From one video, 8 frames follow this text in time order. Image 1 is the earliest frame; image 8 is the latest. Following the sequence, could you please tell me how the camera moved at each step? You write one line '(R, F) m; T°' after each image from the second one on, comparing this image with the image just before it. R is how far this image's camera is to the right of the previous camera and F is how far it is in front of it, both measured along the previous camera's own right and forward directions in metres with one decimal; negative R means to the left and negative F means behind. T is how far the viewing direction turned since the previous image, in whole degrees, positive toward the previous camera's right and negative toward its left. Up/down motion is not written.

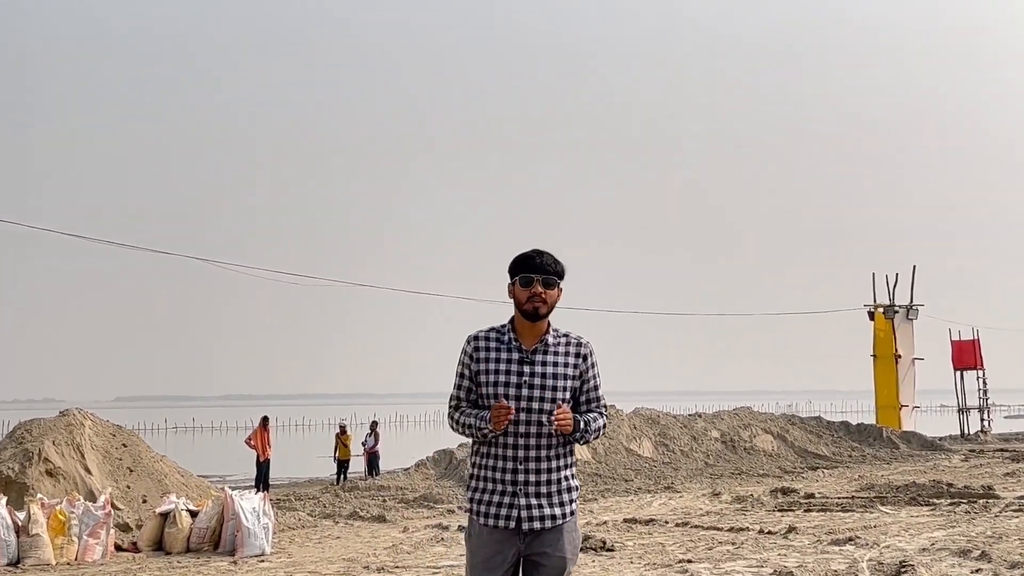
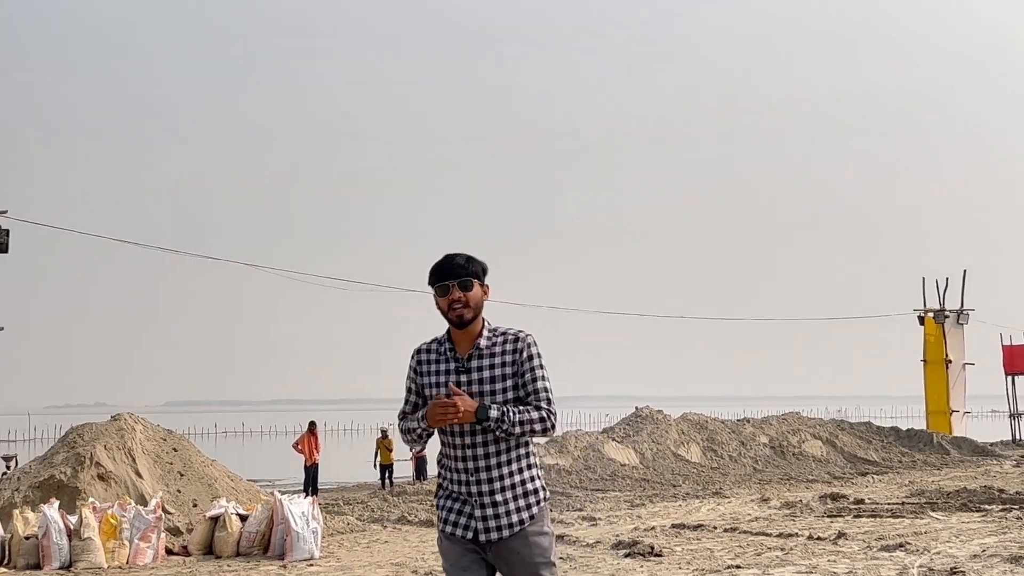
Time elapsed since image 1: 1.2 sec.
(-5.9, 0.0) m; 0°
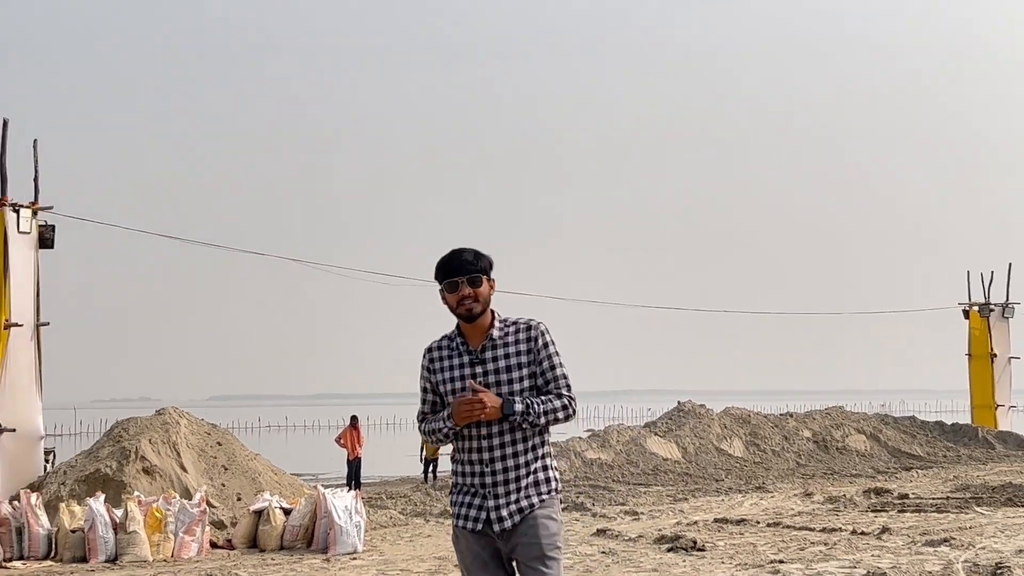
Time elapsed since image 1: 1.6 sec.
(-2.8, +0.1) m; -1°
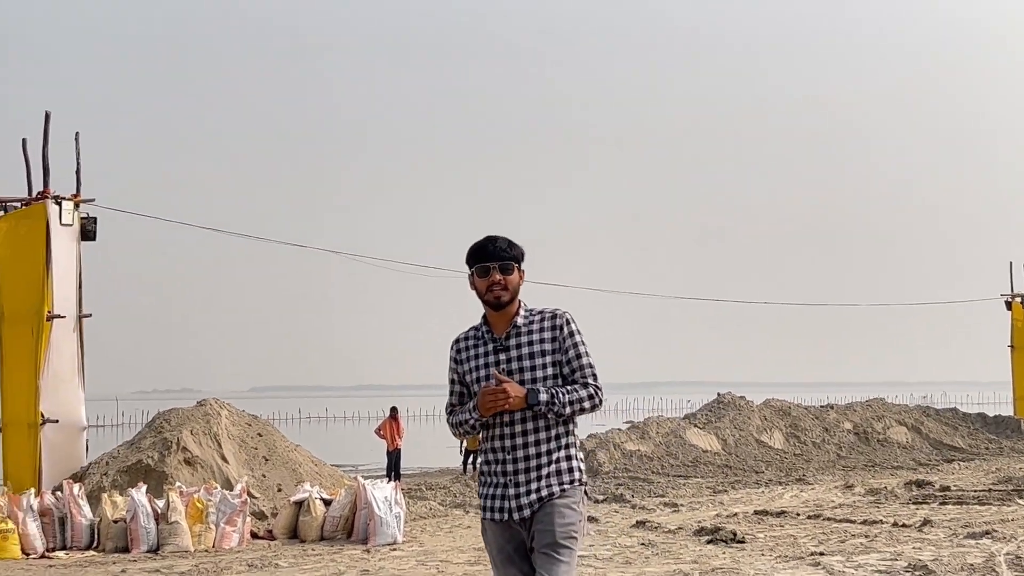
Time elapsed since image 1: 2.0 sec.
(+9.2, -0.2) m; -5°
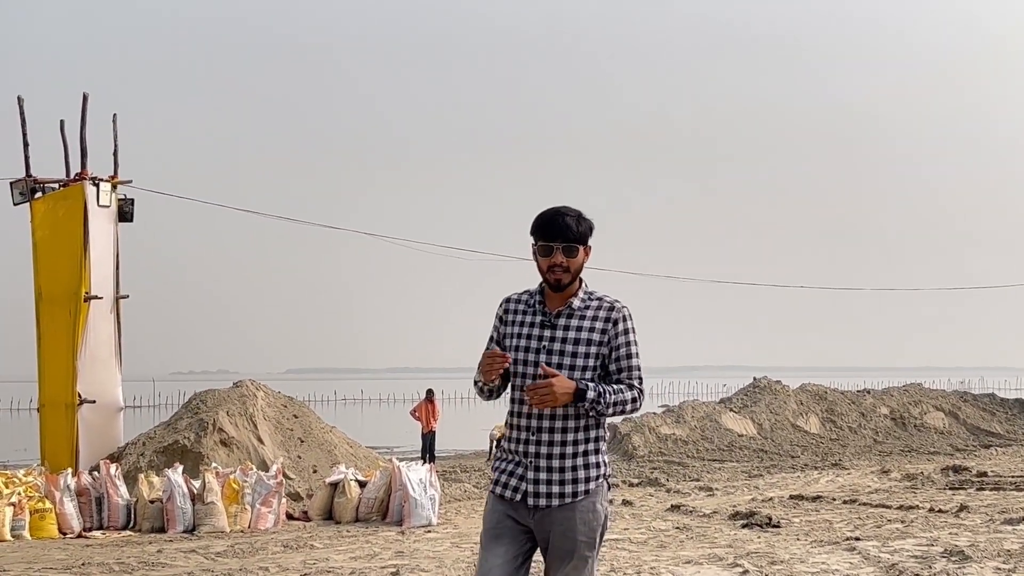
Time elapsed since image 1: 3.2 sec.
(-9.4, +2.0) m; +1°
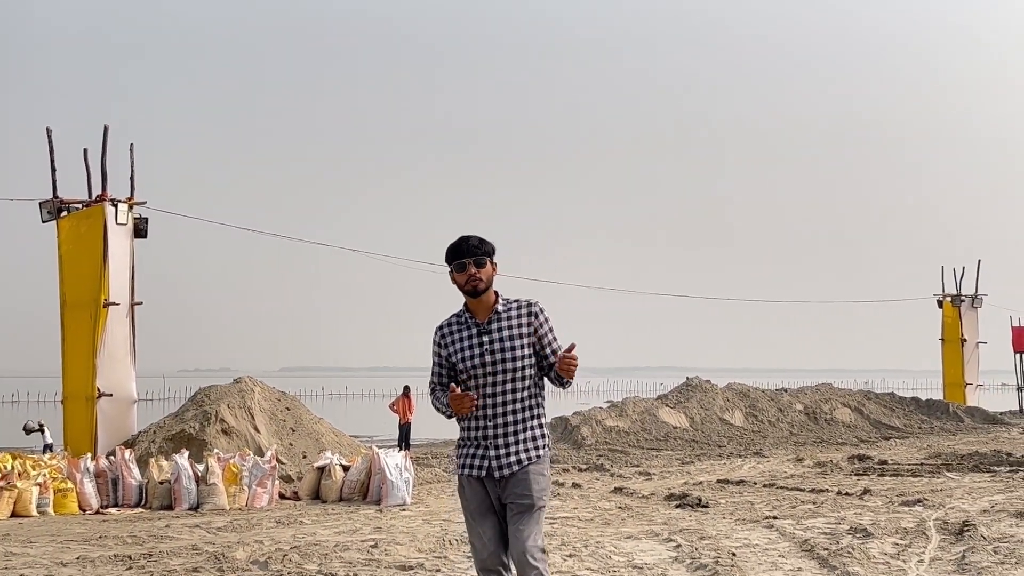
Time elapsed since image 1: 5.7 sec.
(+1.5, -17.6) m; +1°
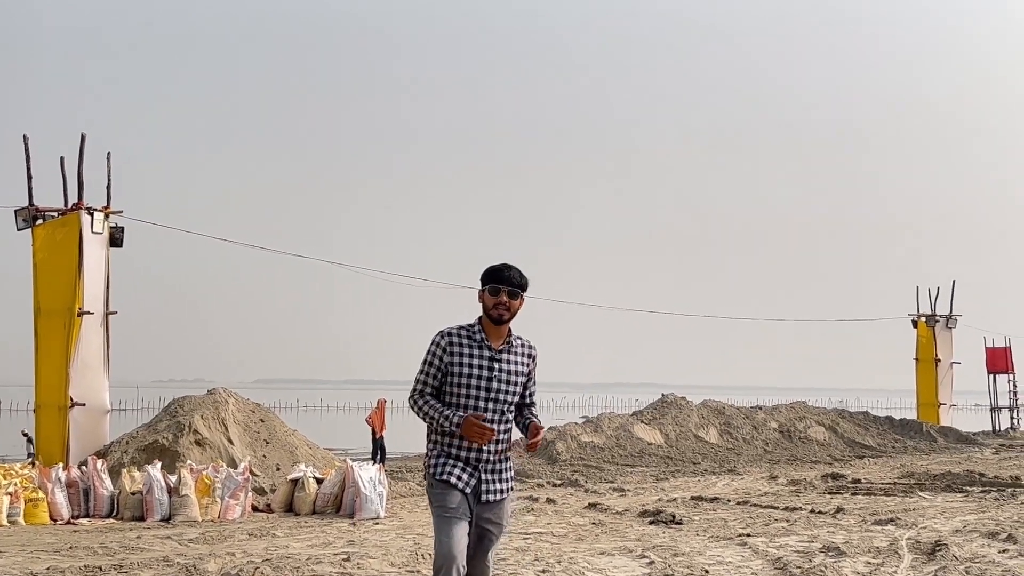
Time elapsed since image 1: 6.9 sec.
(+0.1, -0.2) m; +1°
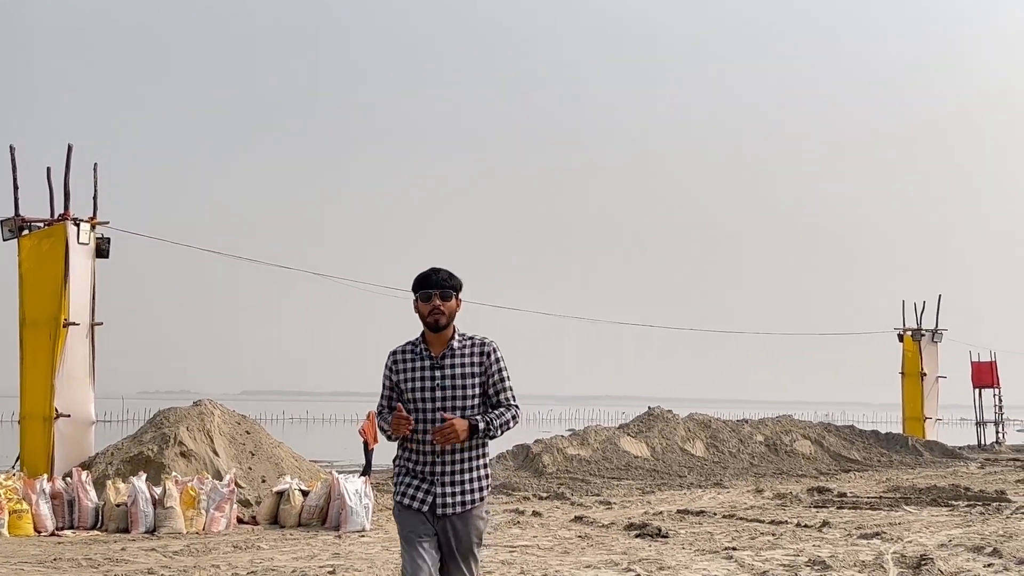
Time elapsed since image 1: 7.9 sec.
(0.0, -0.2) m; +1°
